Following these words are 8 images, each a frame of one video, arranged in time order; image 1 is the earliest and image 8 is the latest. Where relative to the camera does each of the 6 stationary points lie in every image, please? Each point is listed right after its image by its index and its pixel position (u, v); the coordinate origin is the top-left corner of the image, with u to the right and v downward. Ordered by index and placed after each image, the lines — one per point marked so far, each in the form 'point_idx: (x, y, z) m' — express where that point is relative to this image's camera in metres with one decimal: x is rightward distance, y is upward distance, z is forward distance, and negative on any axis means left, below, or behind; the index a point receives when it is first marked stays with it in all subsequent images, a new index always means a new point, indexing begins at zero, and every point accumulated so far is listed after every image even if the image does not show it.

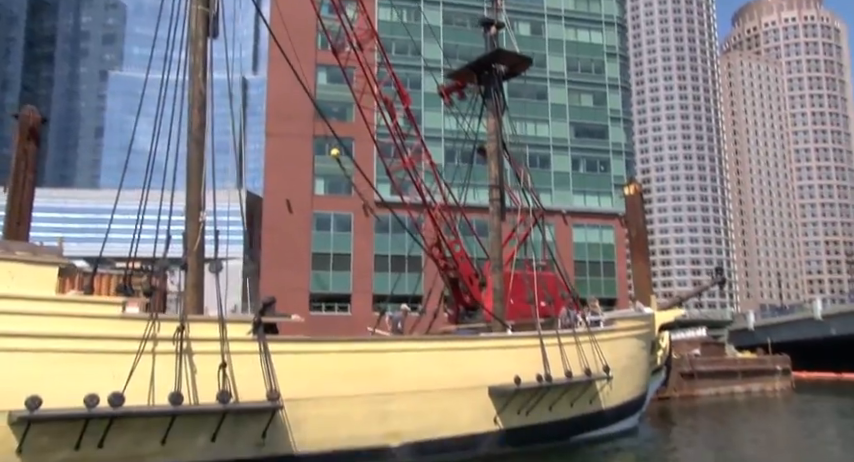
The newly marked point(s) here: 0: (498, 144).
0: (+1.6, +2.0, +16.8) m
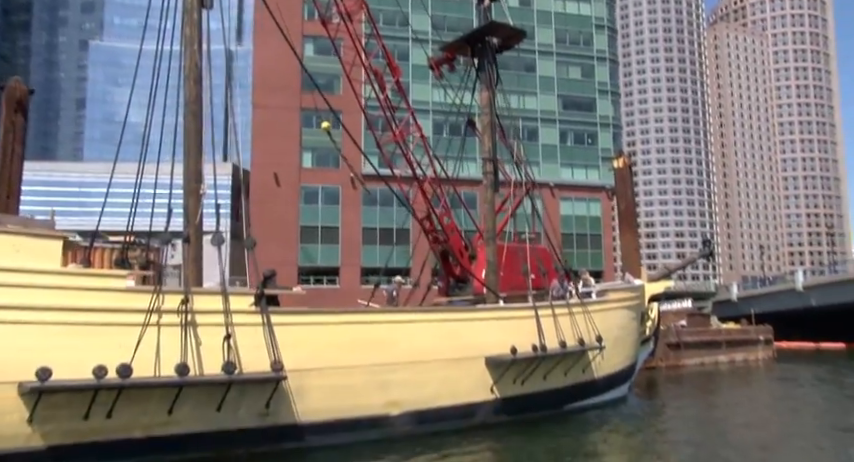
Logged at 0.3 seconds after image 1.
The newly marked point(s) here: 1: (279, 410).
0: (+1.4, +2.6, +16.9) m
1: (-1.8, -2.3, +9.4) m
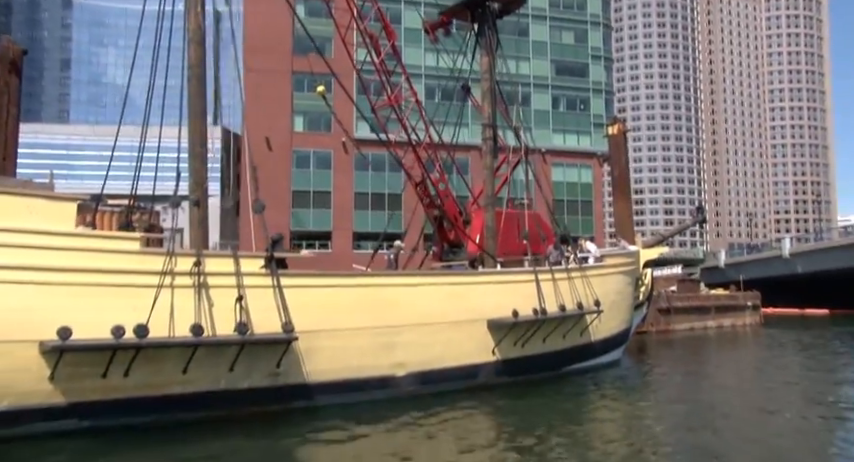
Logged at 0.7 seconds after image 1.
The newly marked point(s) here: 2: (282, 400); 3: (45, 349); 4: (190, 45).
0: (+1.4, +3.4, +16.9) m
1: (-1.8, -1.8, +9.7) m
2: (-1.9, -2.2, +9.7) m
3: (-4.0, -1.2, +7.8) m
4: (-3.8, +3.0, +11.9) m
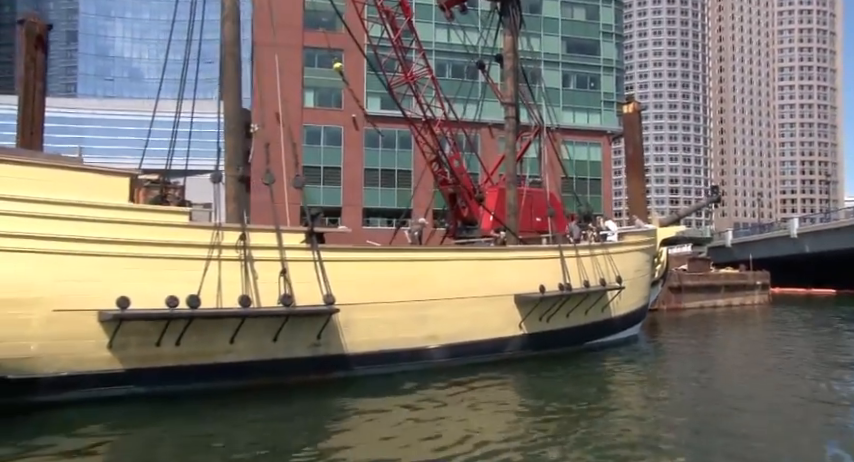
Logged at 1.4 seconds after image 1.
0: (+2.0, +3.9, +17.1) m
1: (-1.3, -1.5, +10.0) m
2: (-1.4, -1.9, +10.0) m
3: (-3.5, -1.0, +8.1) m
4: (-3.3, +3.4, +12.1) m
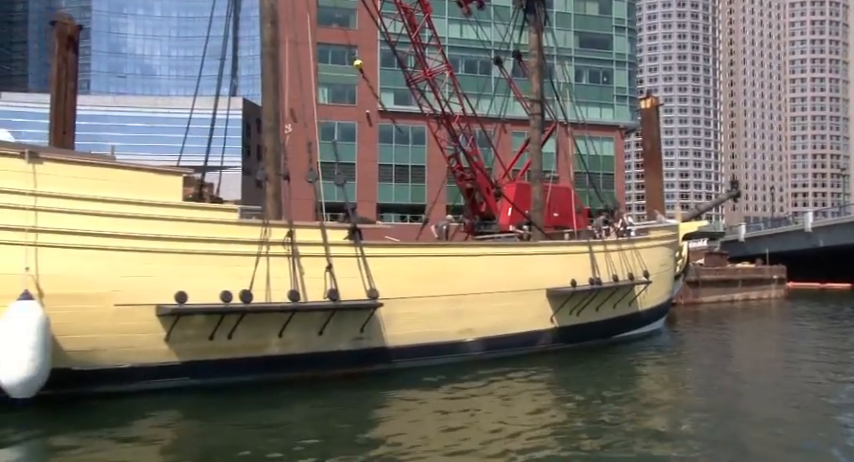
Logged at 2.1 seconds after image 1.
0: (+2.6, +4.0, +17.3) m
1: (-0.8, -1.4, +10.3) m
2: (-0.9, -1.8, +10.3) m
3: (-3.0, -0.9, +8.4) m
4: (-2.7, +3.4, +12.4) m
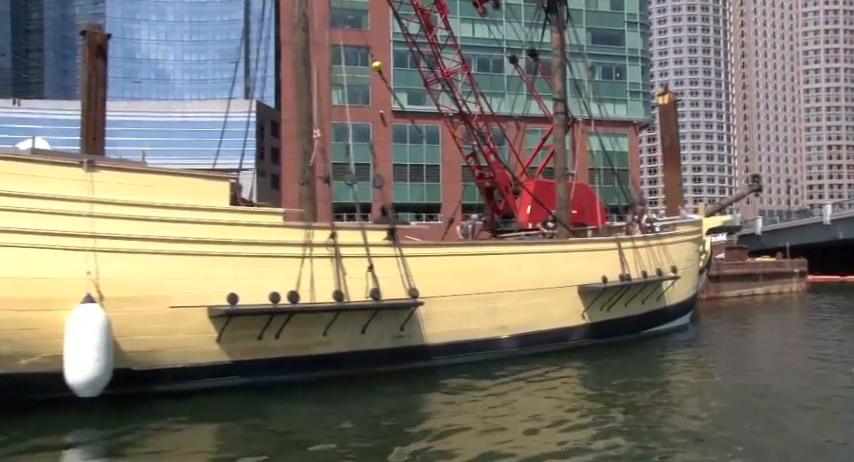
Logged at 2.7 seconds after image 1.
0: (+3.2, +4.0, +17.5) m
1: (-0.2, -1.4, +10.5) m
2: (-0.3, -1.8, +10.6) m
3: (-2.5, -1.0, +8.7) m
4: (-2.2, +3.4, +12.7) m
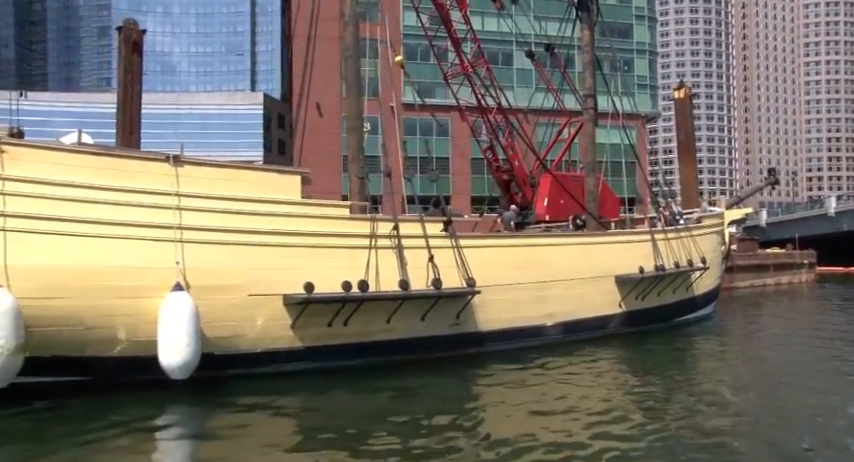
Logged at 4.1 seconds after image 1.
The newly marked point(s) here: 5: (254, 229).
0: (+3.9, +4.2, +17.9) m
1: (+0.6, -1.3, +11.0) m
2: (+0.5, -1.7, +11.1) m
3: (-1.7, -0.9, +9.2) m
4: (-1.4, +3.5, +13.1) m
5: (-2.1, 0.0, +9.1) m
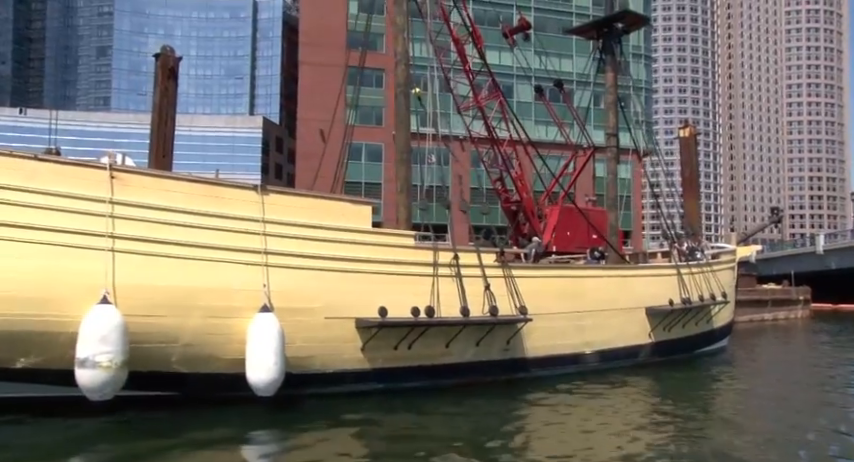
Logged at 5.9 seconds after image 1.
0: (+4.7, +3.4, +18.7) m
1: (+1.4, -1.8, +11.6) m
2: (+1.2, -2.2, +11.6) m
3: (-0.8, -1.2, +9.7) m
4: (-0.6, +3.0, +13.8) m
5: (-1.2, -0.3, +9.7) m
